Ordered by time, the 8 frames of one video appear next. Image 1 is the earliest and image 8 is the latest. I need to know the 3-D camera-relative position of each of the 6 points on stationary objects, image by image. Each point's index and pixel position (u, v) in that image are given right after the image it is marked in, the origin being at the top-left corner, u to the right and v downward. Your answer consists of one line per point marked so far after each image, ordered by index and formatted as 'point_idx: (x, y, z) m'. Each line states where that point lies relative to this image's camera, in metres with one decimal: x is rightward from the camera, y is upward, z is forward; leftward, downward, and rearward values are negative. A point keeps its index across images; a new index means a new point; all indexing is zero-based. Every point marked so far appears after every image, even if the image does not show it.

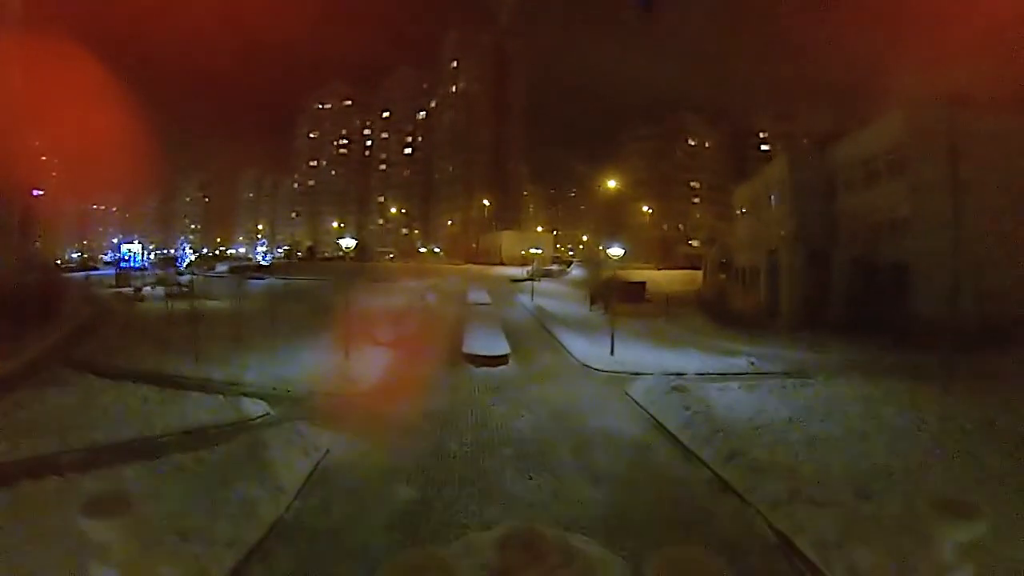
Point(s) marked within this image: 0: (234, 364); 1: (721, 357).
0: (-5.3, -1.5, +14.5) m
1: (+5.2, -1.7, +19.3) m
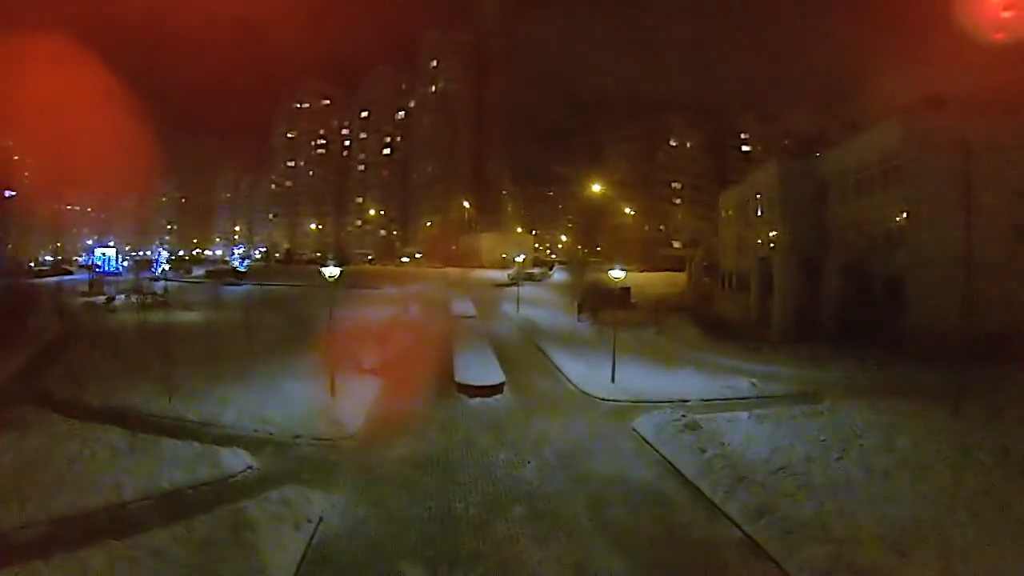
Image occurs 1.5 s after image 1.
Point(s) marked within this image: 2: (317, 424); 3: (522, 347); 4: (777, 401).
0: (-5.3, -2.0, +13.5) m
1: (+5.1, -2.2, +18.6) m
2: (-2.9, -2.0, +11.3) m
3: (+0.3, -1.6, +20.0) m
4: (+5.6, -2.4, +16.1) m
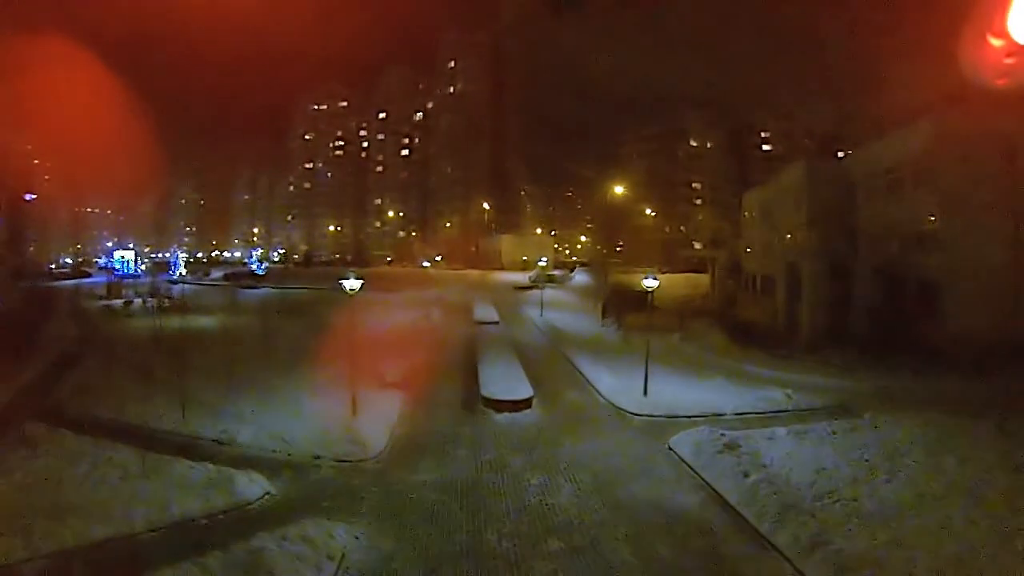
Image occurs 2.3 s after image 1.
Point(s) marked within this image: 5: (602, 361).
0: (-4.8, -2.2, +13.1) m
1: (+5.6, -2.3, +17.9) m
2: (-2.5, -2.2, +10.8) m
3: (+0.9, -1.7, +19.4) m
4: (+6.1, -2.6, +15.4) m
5: (+2.3, -1.8, +19.1) m
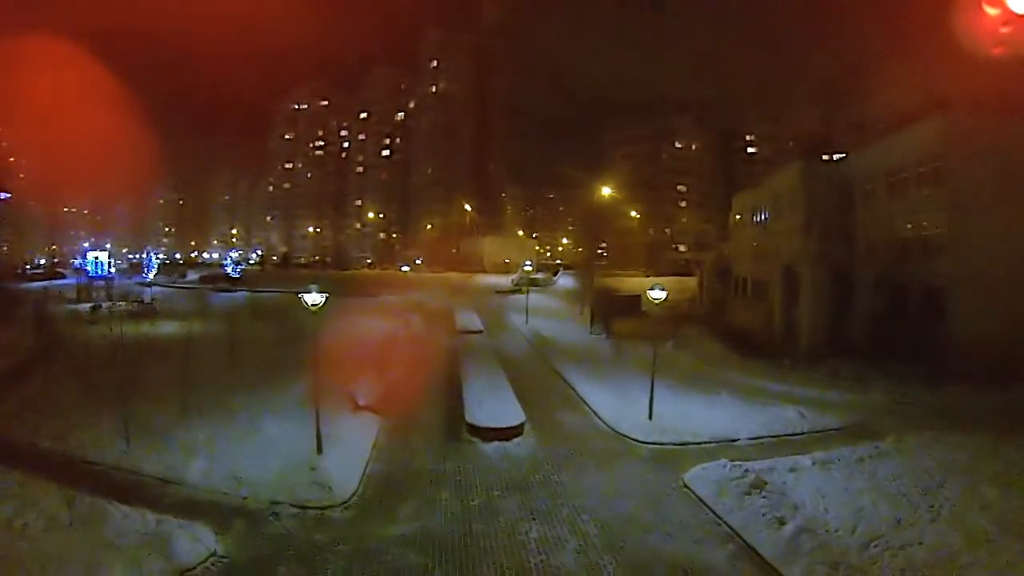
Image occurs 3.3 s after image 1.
0: (-5.0, -2.3, +11.4) m
1: (+5.4, -2.5, +16.5) m
2: (-2.5, -2.4, +9.2) m
3: (+0.6, -1.9, +17.9) m
4: (+5.9, -2.8, +14.0) m
5: (+2.0, -2.0, +17.6) m
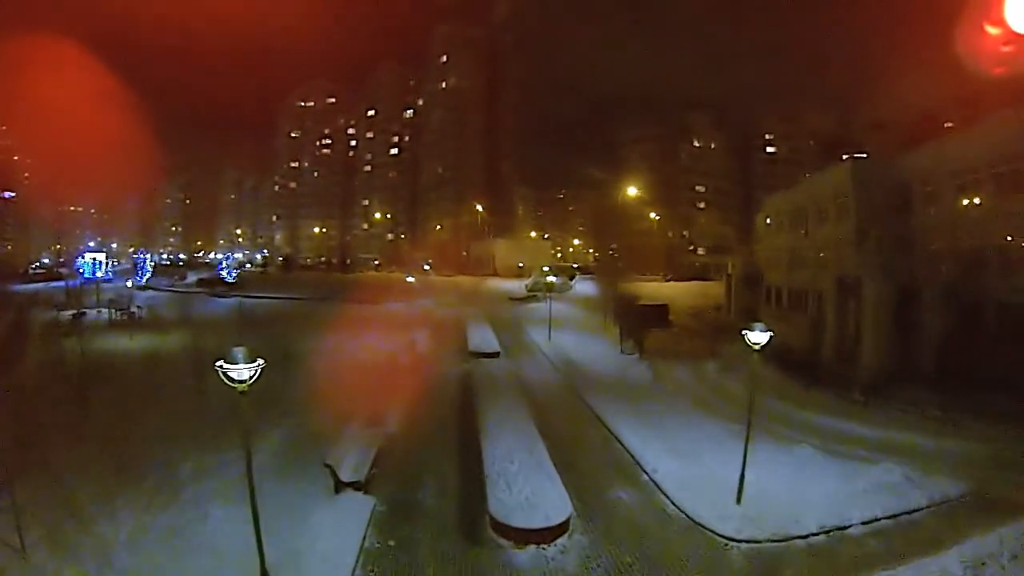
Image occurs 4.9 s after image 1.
0: (-4.5, -2.7, +8.1) m
1: (+5.9, -3.0, +13.1) m
2: (-2.1, -2.8, +5.9) m
3: (+1.1, -2.4, +14.5) m
4: (+6.4, -3.2, +10.6) m
5: (+2.5, -2.5, +14.2) m
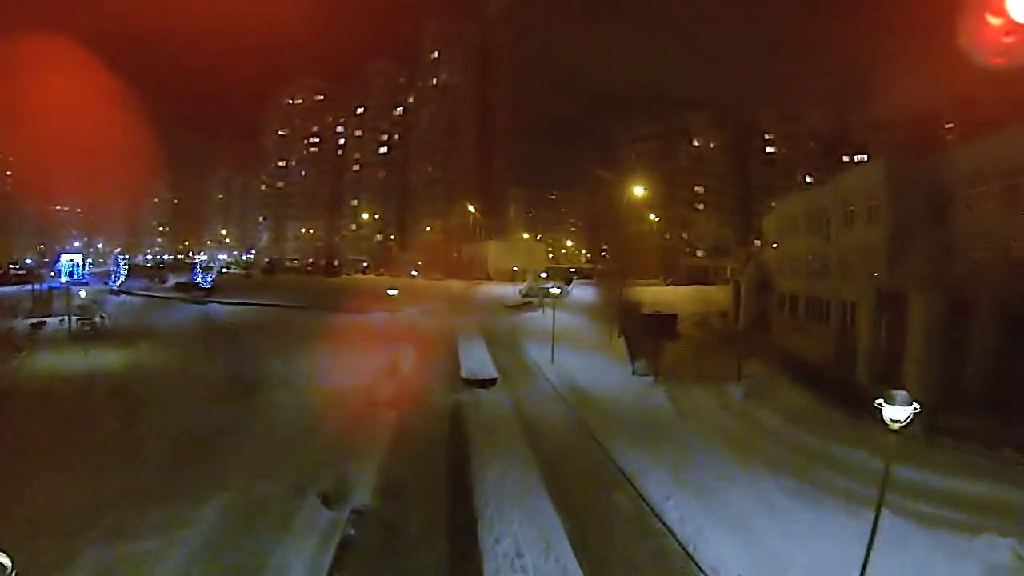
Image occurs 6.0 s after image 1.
0: (-4.4, -3.1, +5.2) m
1: (+6.0, -3.4, +10.2) m
2: (-2.0, -3.2, +2.9) m
3: (+1.2, -2.8, +11.6) m
4: (+6.5, -3.6, +7.7) m
5: (+2.6, -2.9, +11.4) m
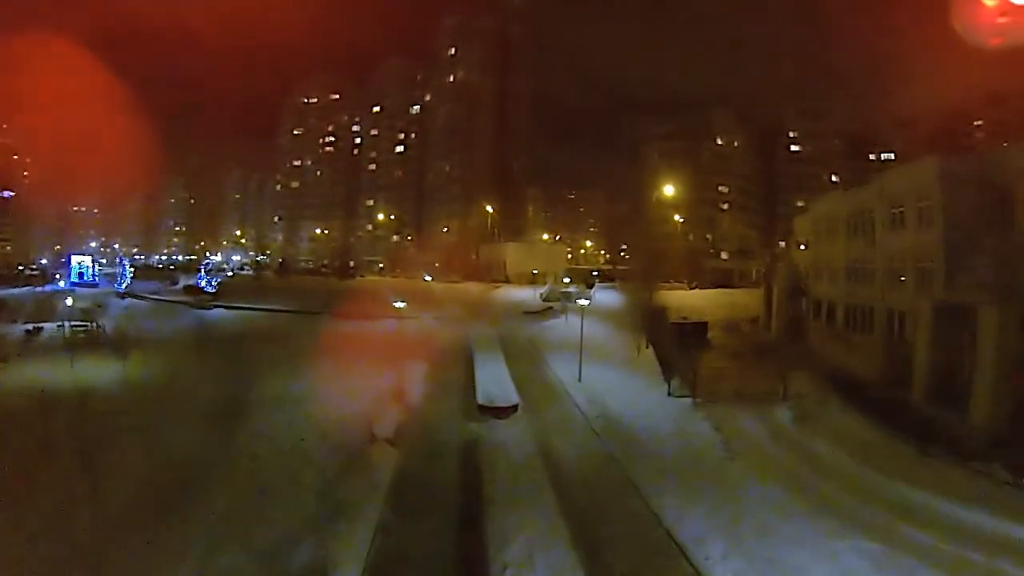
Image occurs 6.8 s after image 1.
0: (-4.2, -3.4, +2.9) m
1: (+6.3, -3.6, +7.8) m
2: (-1.8, -3.4, +0.7) m
3: (+1.5, -3.0, +9.3) m
4: (+6.7, -3.9, +5.3) m
5: (+2.9, -3.1, +9.0) m
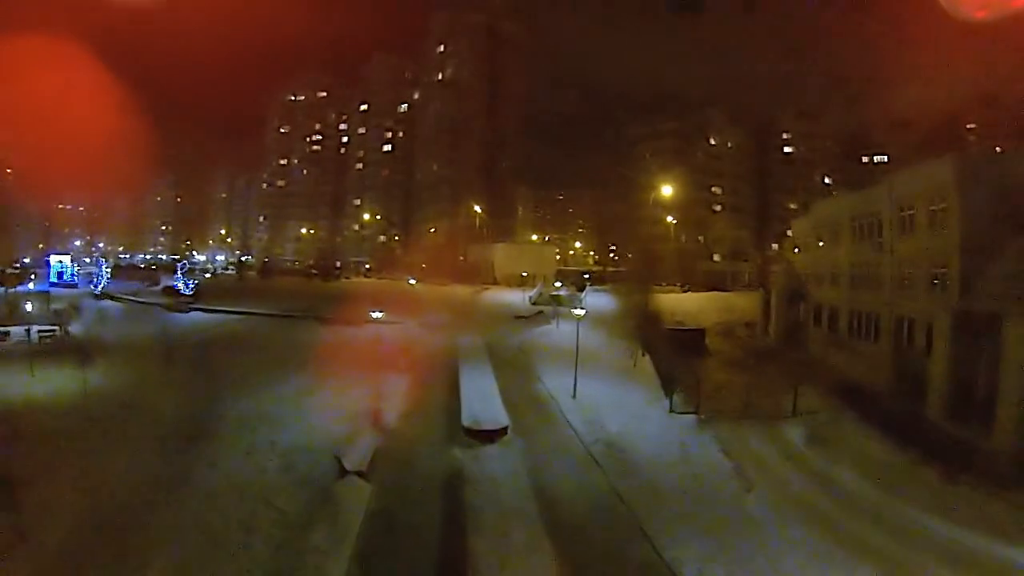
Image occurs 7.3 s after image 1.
0: (-4.2, -3.5, +1.3) m
1: (+6.2, -3.8, +6.3) m
2: (-1.8, -3.6, -0.9) m
3: (+1.4, -3.2, +7.7) m
4: (+6.7, -4.1, +3.8) m
5: (+2.8, -3.3, +7.5) m
